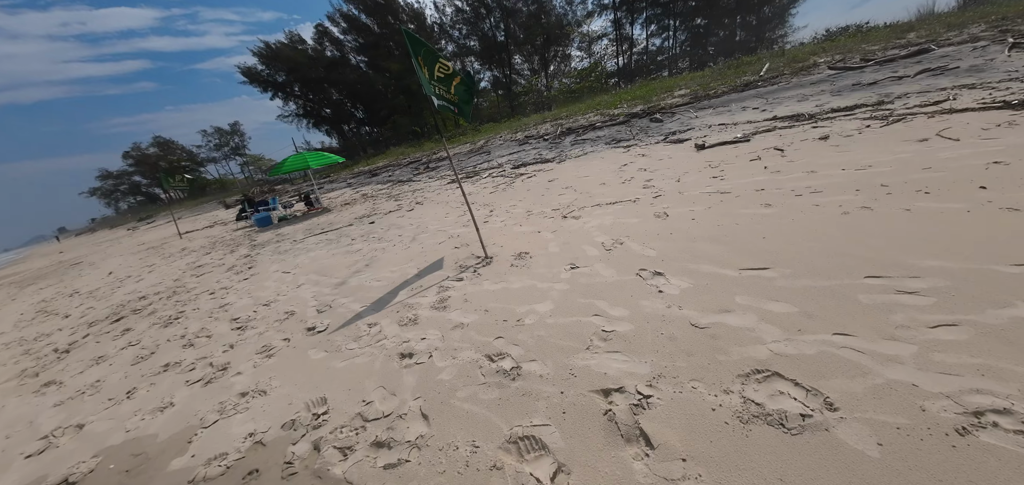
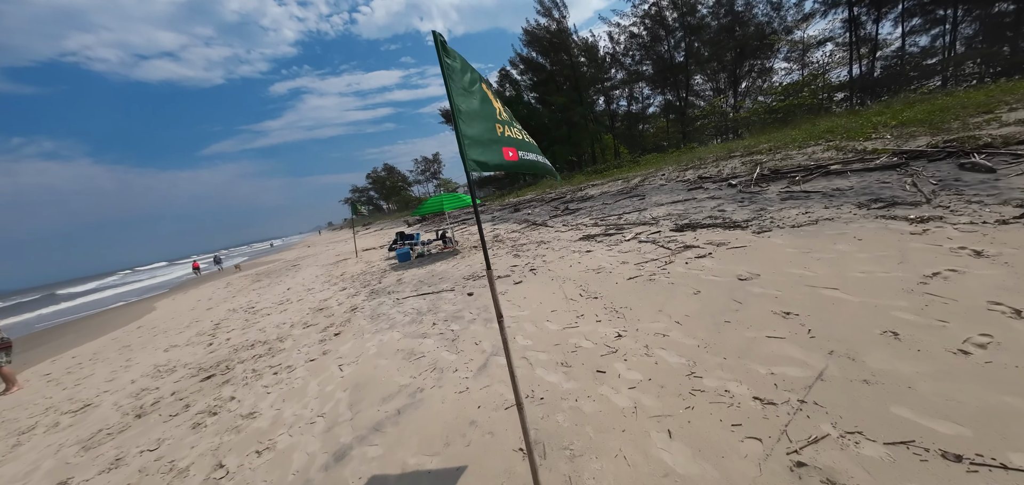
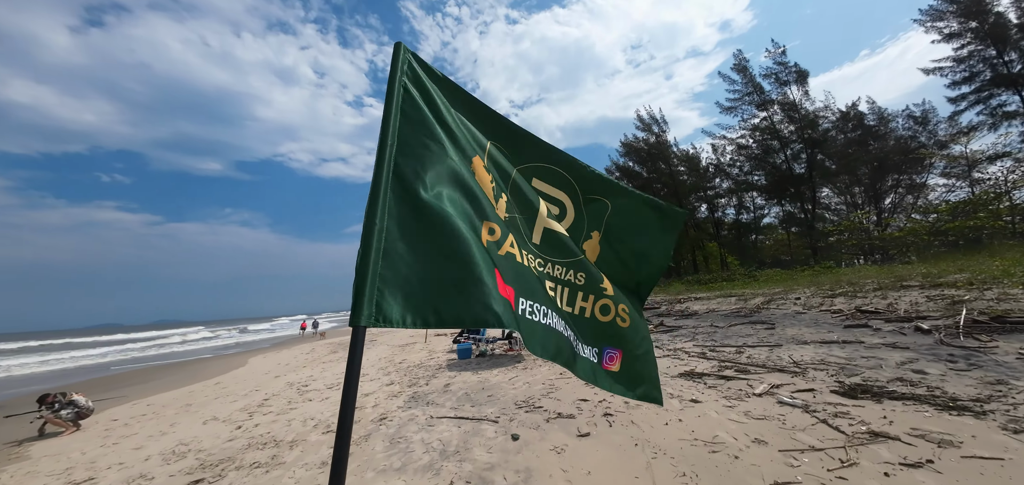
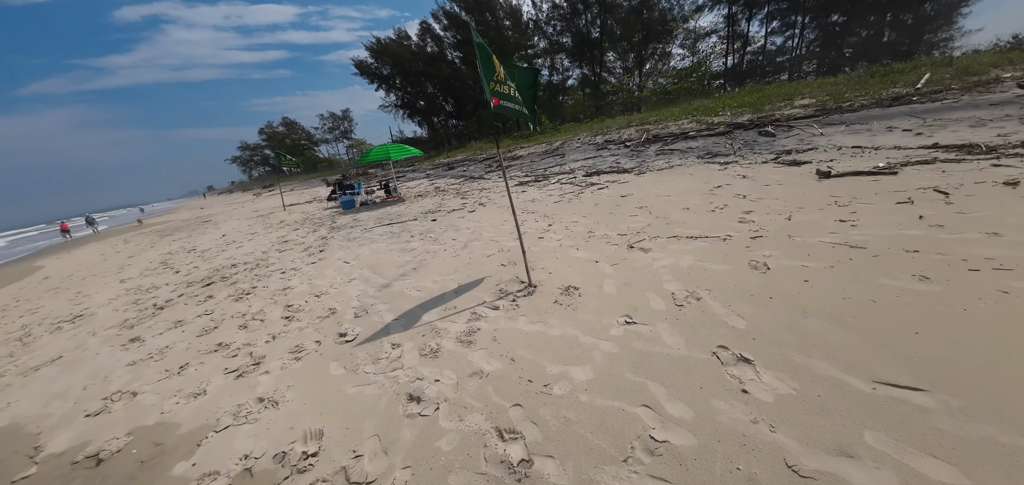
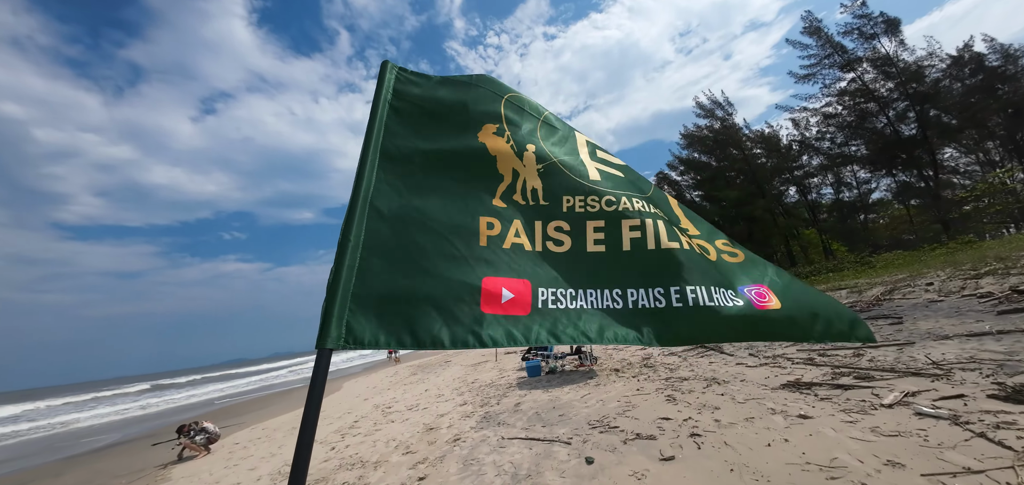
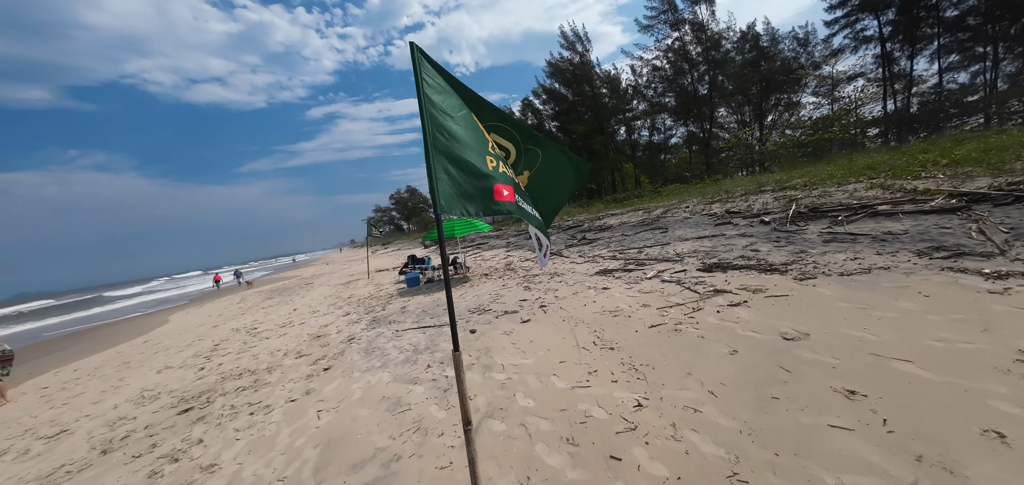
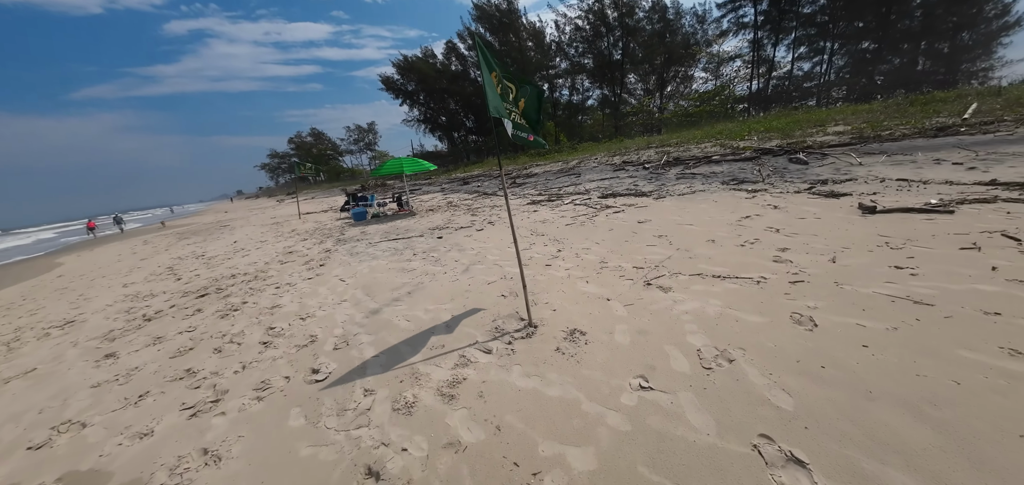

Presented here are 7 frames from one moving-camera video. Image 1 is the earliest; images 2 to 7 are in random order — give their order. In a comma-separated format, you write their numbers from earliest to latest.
4, 7, 2, 6, 3, 5
